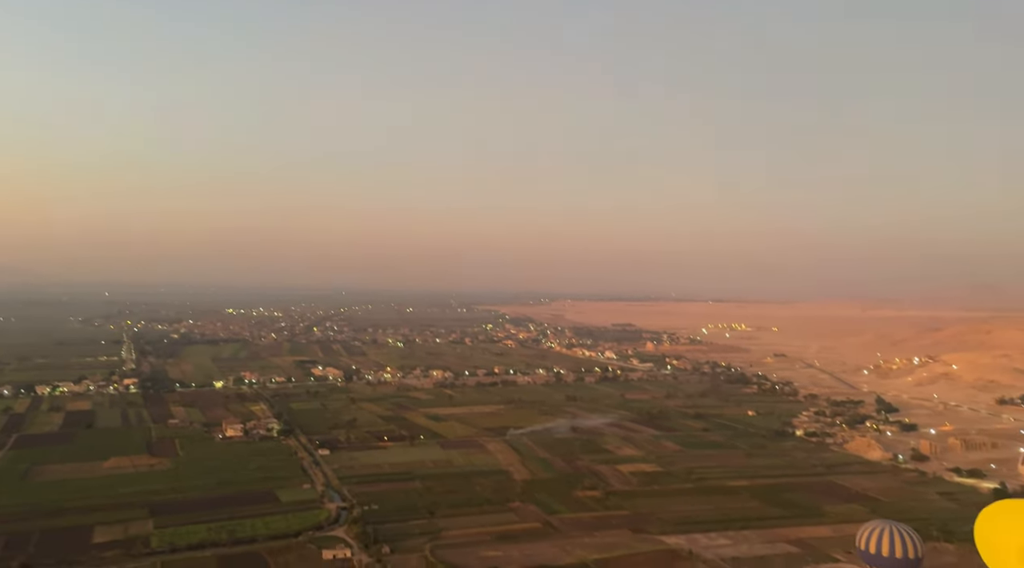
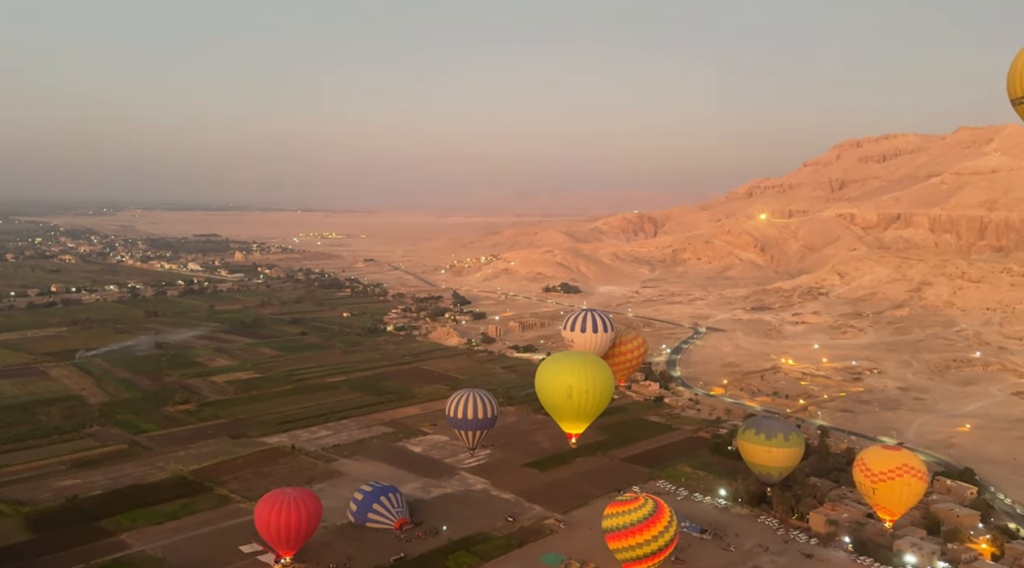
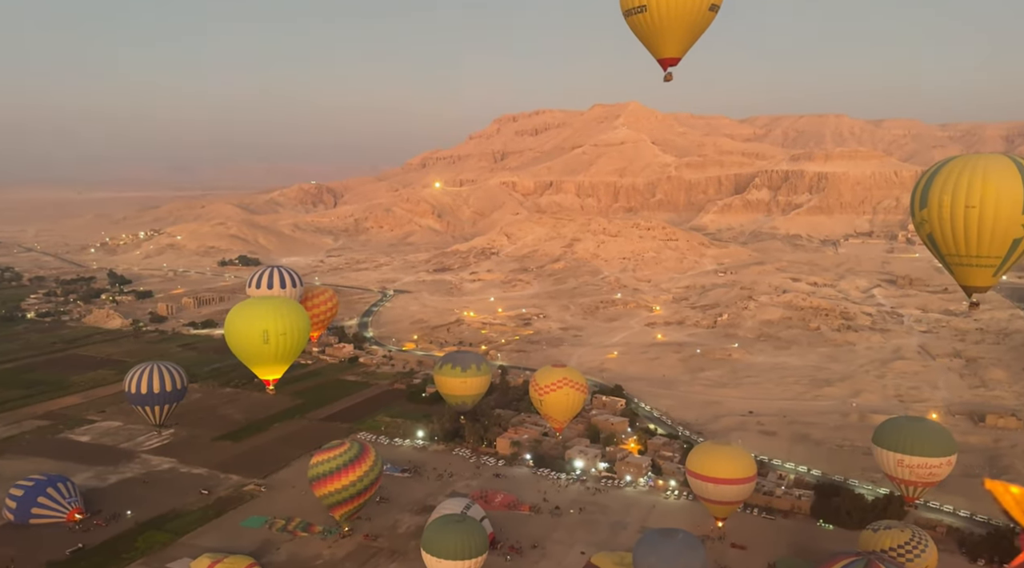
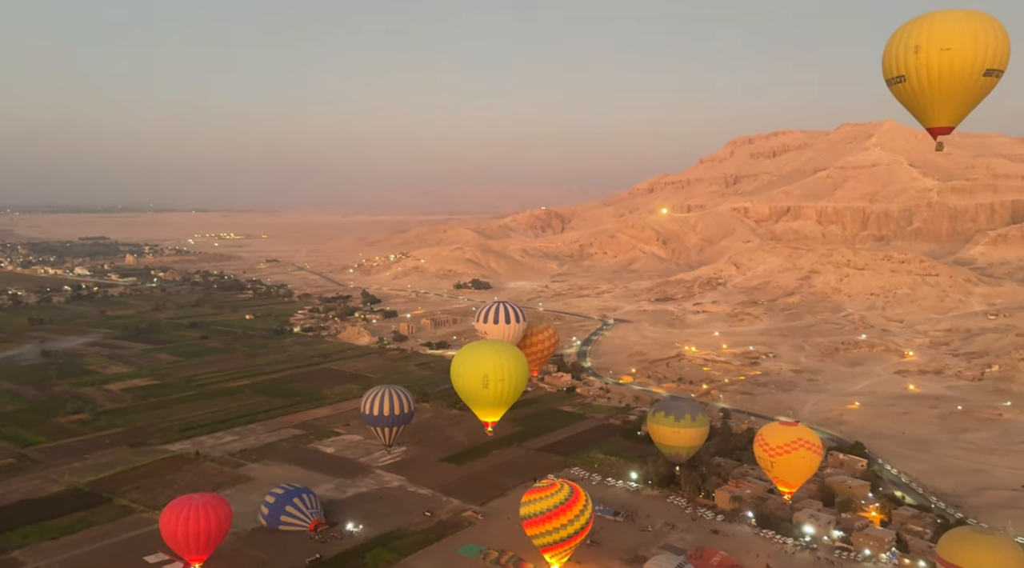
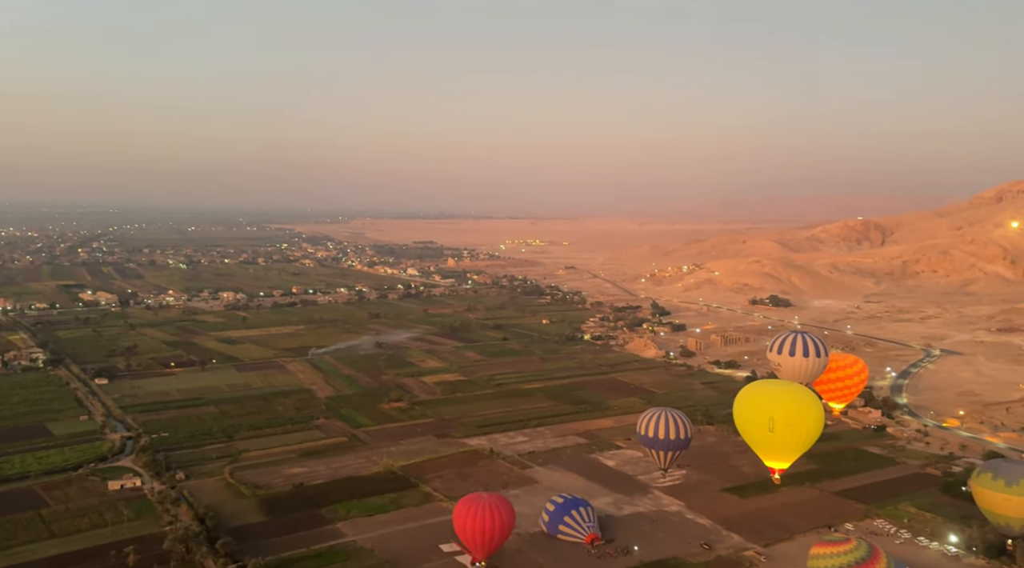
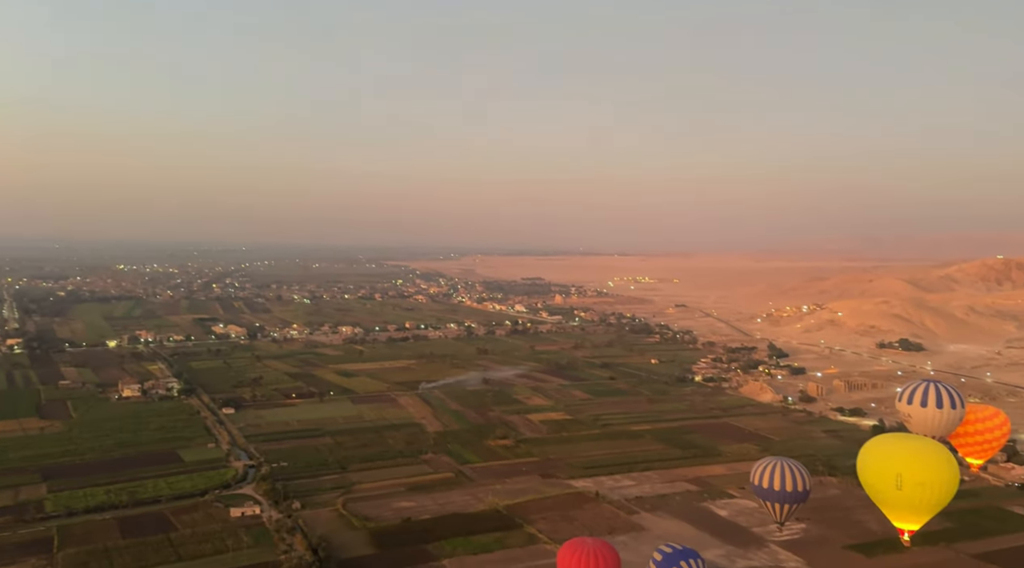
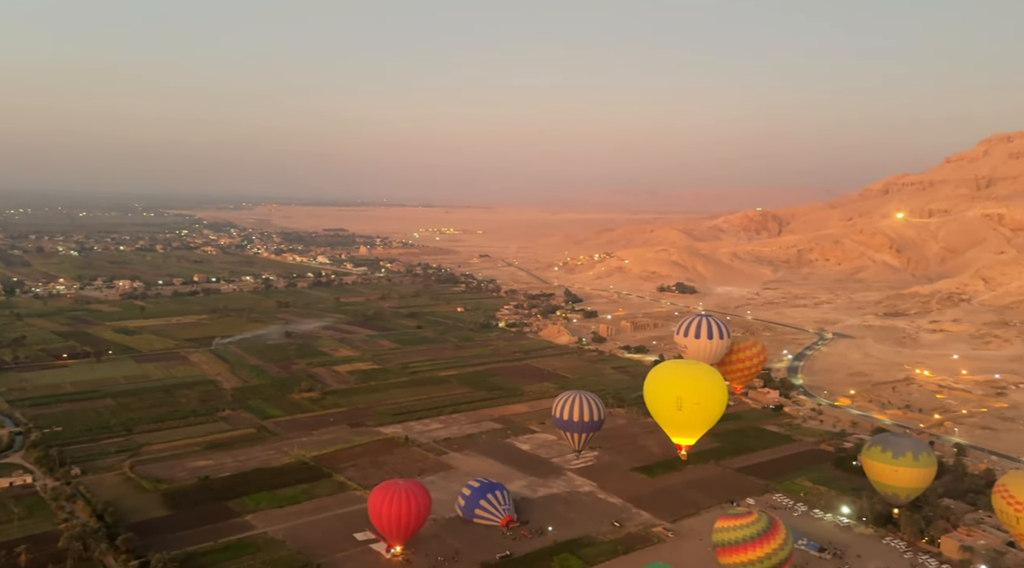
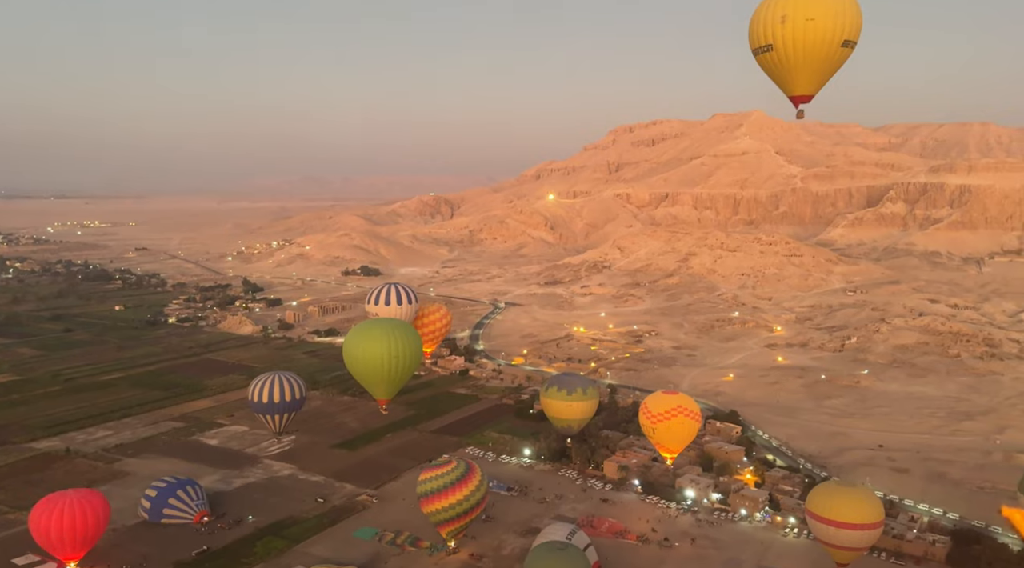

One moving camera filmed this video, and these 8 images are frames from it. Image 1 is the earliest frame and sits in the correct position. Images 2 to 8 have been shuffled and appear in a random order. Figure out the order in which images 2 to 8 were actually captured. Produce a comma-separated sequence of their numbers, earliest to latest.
6, 5, 7, 2, 4, 8, 3
